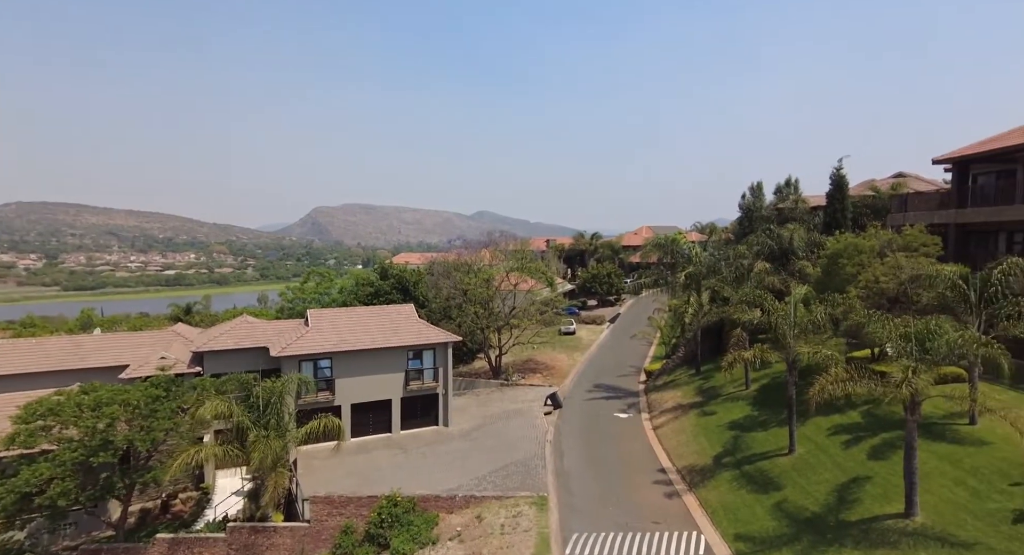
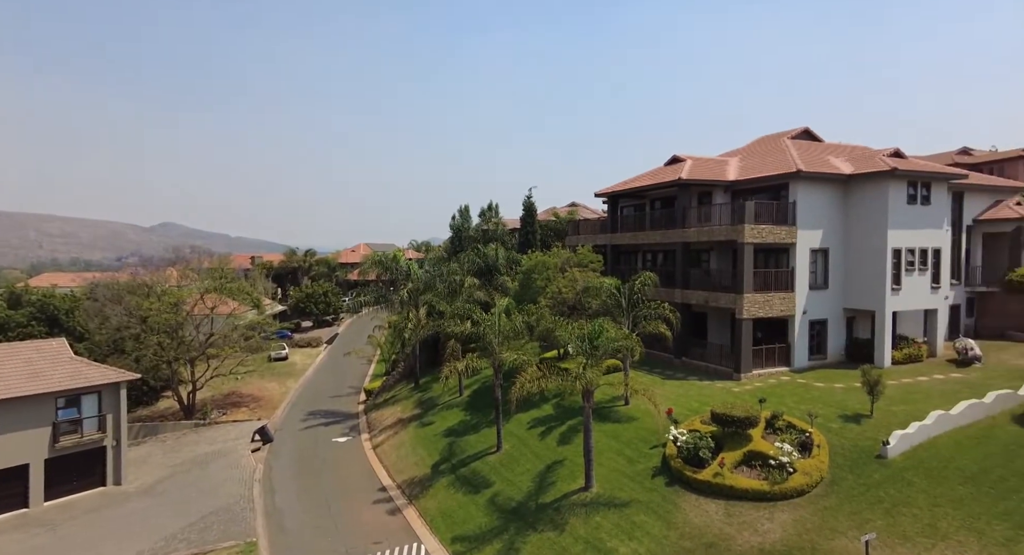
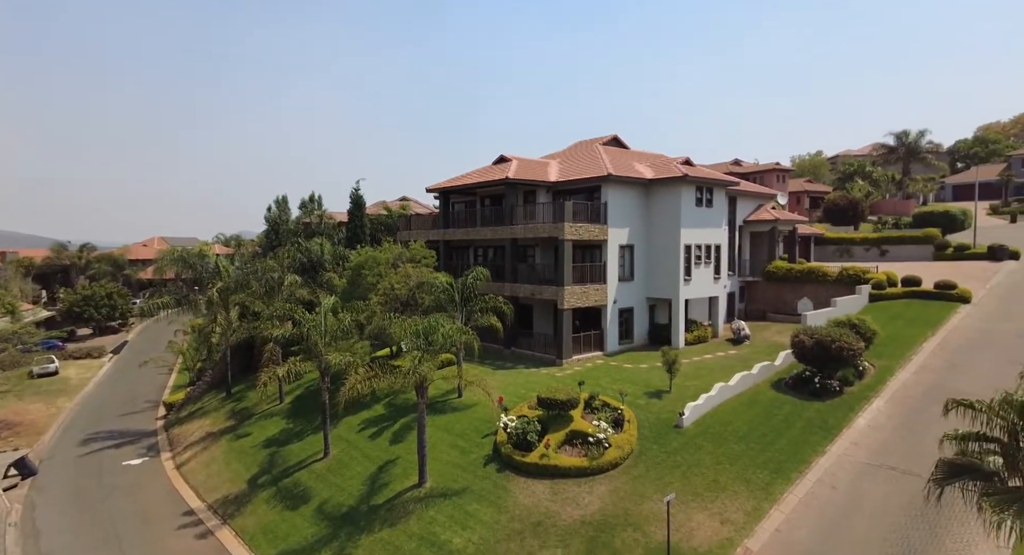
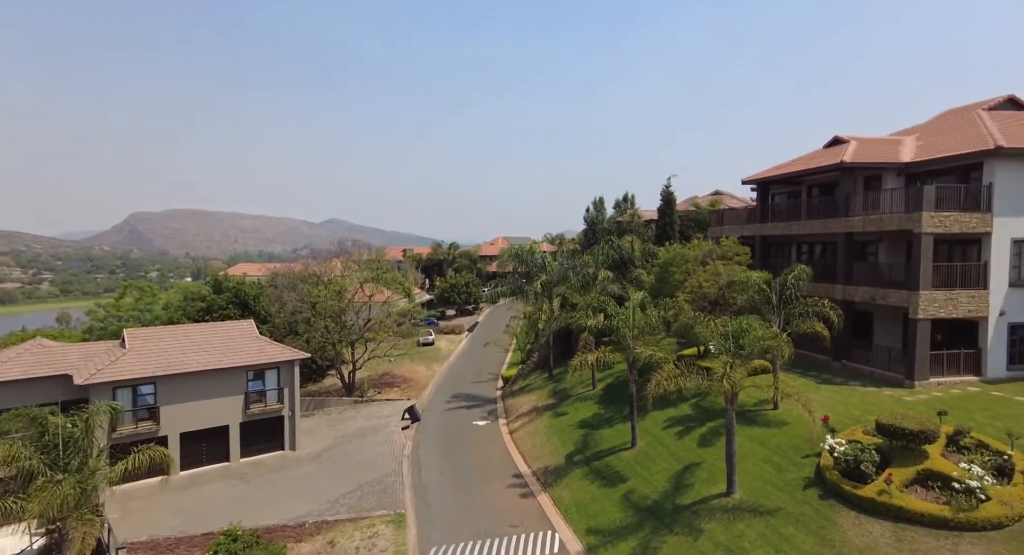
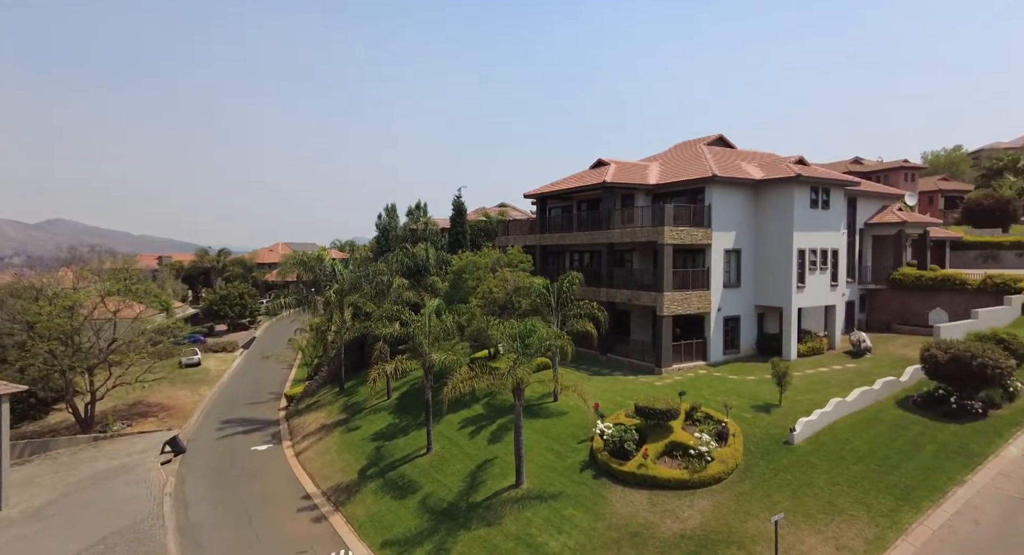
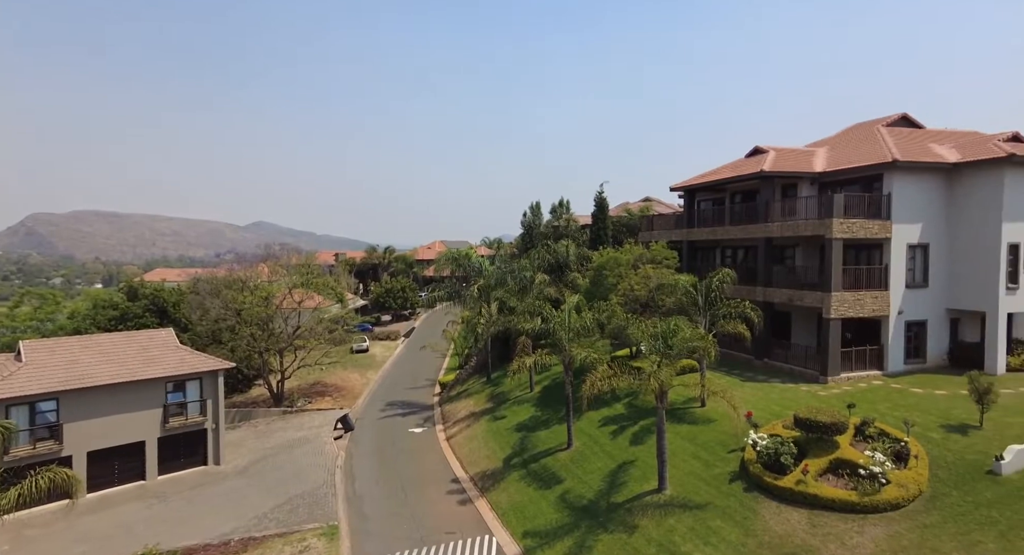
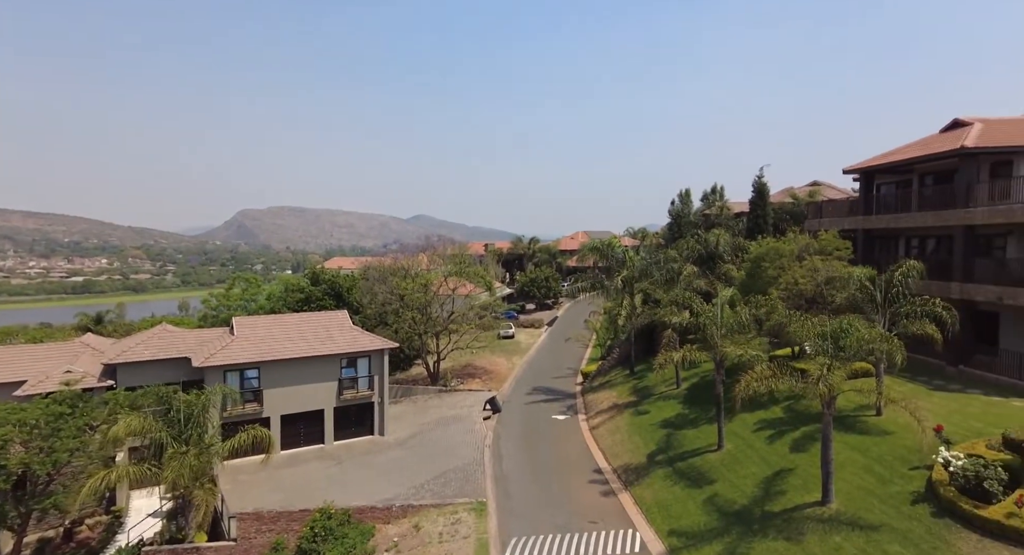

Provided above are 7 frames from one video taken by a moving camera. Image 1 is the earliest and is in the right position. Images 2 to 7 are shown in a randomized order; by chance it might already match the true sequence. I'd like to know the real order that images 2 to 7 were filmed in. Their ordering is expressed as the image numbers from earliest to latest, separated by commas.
7, 4, 6, 2, 5, 3
